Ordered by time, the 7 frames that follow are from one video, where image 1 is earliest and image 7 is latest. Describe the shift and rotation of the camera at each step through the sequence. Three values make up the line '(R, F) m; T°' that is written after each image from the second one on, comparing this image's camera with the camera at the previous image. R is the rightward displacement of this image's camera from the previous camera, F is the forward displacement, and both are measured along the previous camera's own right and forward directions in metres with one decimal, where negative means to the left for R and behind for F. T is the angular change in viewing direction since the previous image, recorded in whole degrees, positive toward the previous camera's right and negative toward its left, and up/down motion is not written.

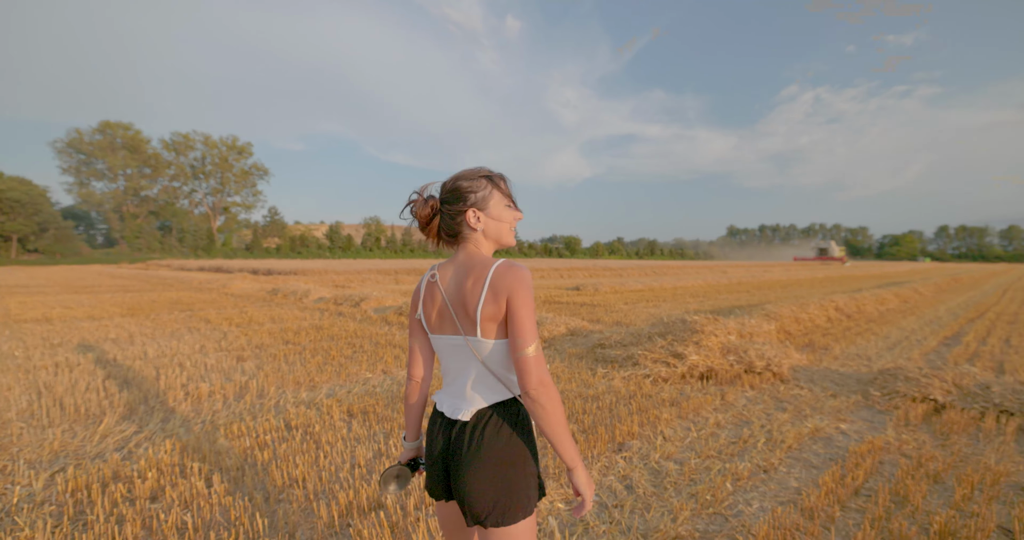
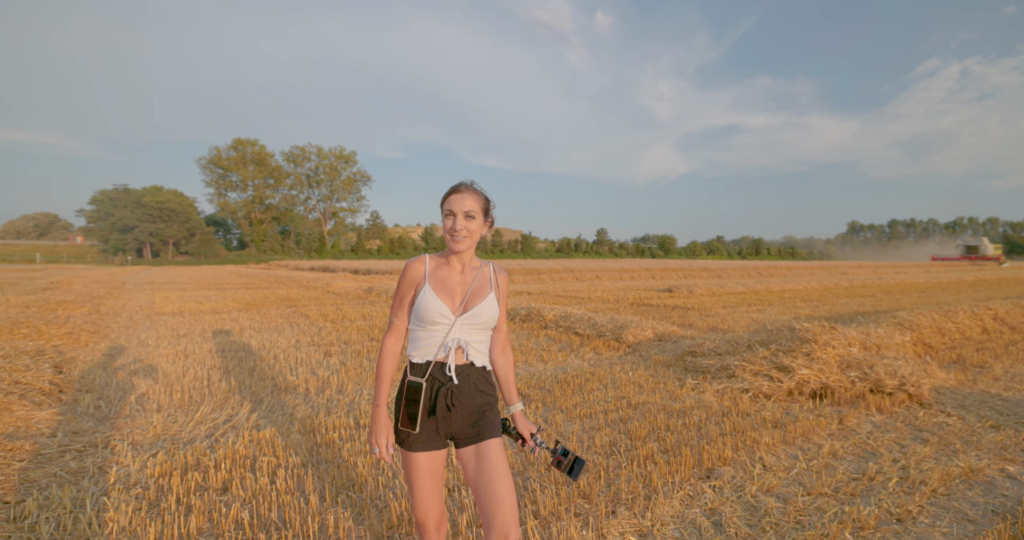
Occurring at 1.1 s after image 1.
(+0.1, +0.3) m; -11°
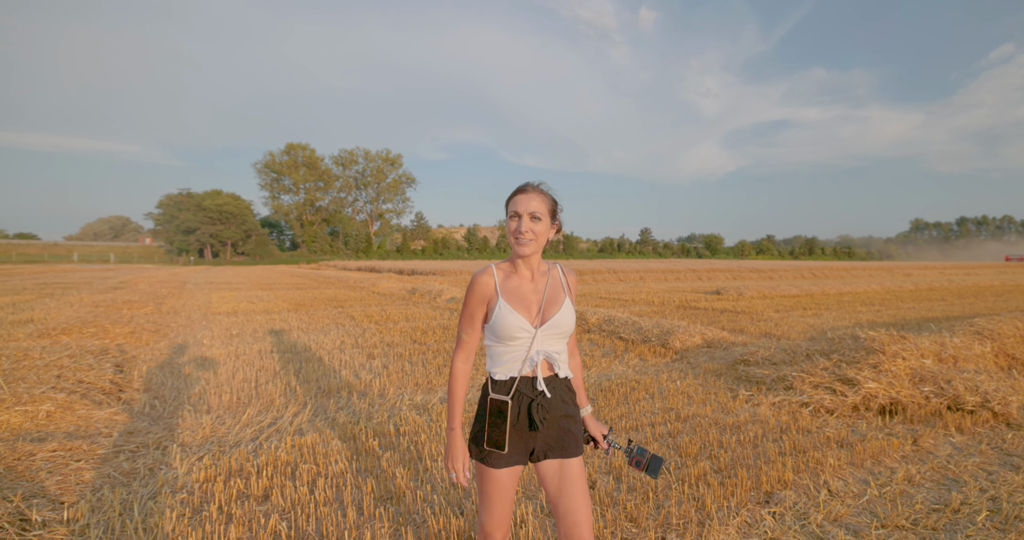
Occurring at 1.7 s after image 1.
(0.0, +0.1) m; -5°
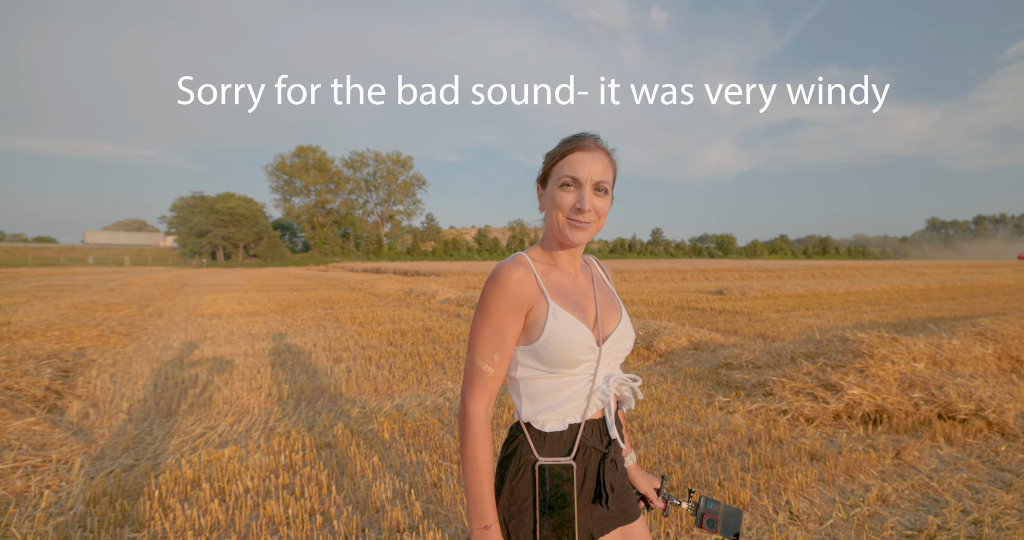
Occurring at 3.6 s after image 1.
(+0.5, +0.3) m; -1°
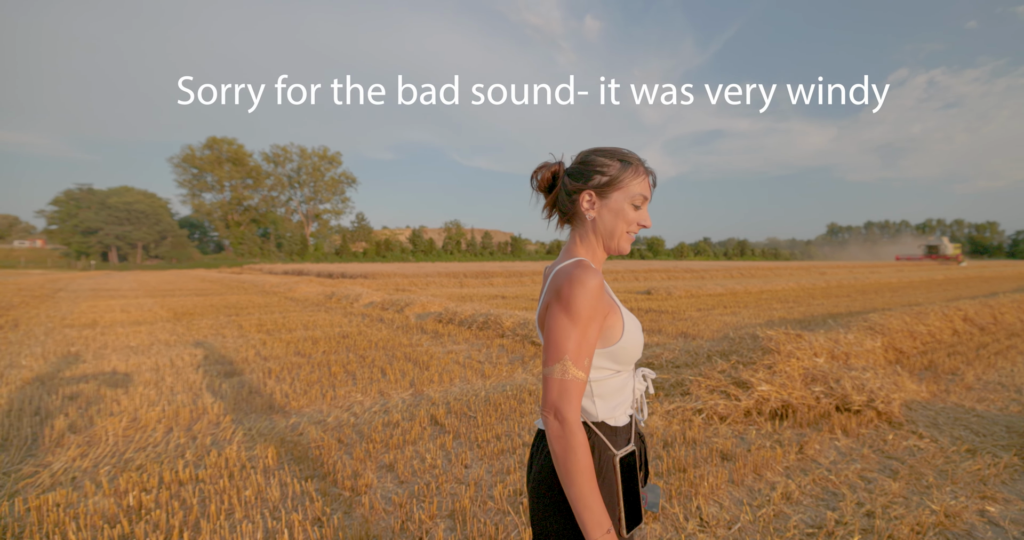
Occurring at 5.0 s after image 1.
(+0.2, +0.3) m; +8°
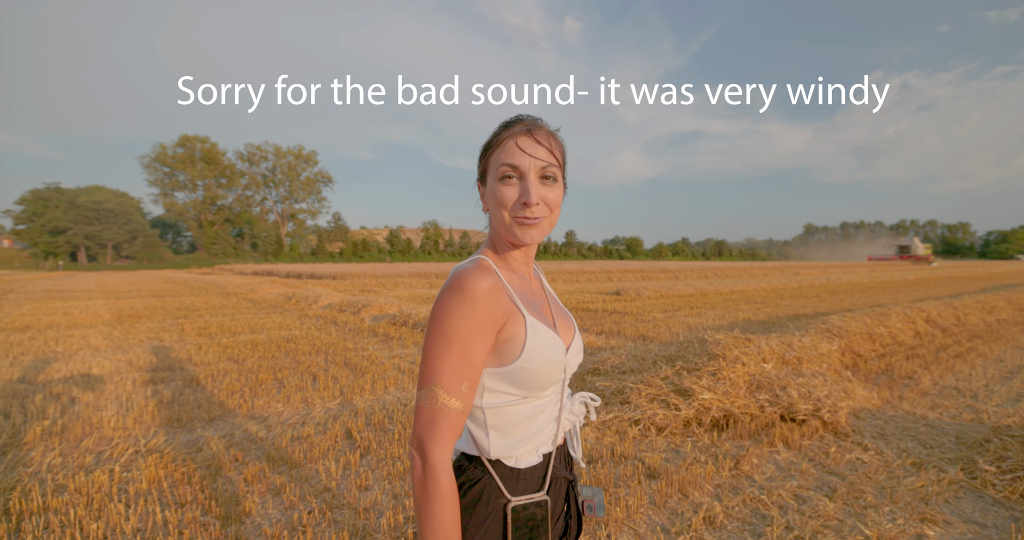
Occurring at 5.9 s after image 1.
(+0.5, +0.3) m; +2°
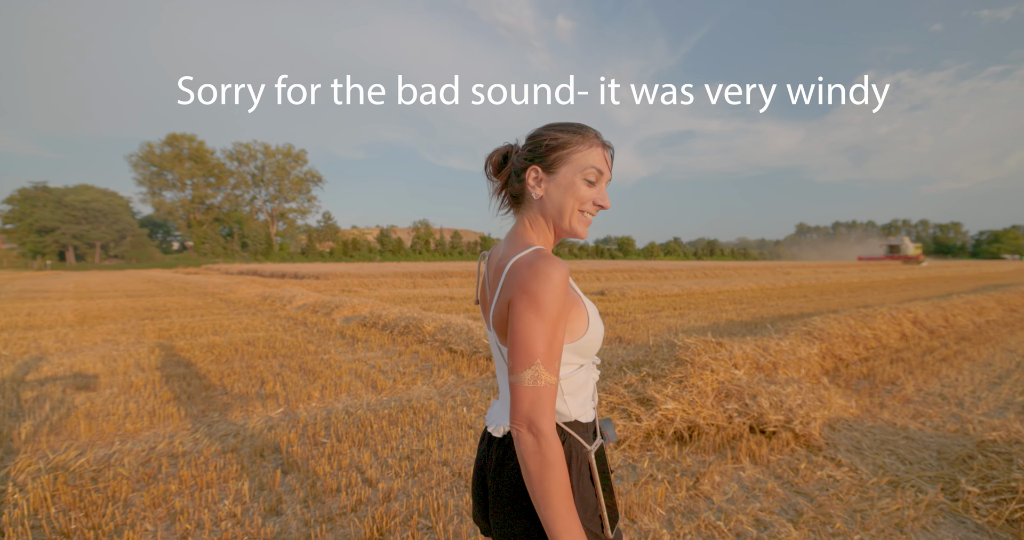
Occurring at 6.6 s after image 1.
(+0.4, +0.3) m; +1°
